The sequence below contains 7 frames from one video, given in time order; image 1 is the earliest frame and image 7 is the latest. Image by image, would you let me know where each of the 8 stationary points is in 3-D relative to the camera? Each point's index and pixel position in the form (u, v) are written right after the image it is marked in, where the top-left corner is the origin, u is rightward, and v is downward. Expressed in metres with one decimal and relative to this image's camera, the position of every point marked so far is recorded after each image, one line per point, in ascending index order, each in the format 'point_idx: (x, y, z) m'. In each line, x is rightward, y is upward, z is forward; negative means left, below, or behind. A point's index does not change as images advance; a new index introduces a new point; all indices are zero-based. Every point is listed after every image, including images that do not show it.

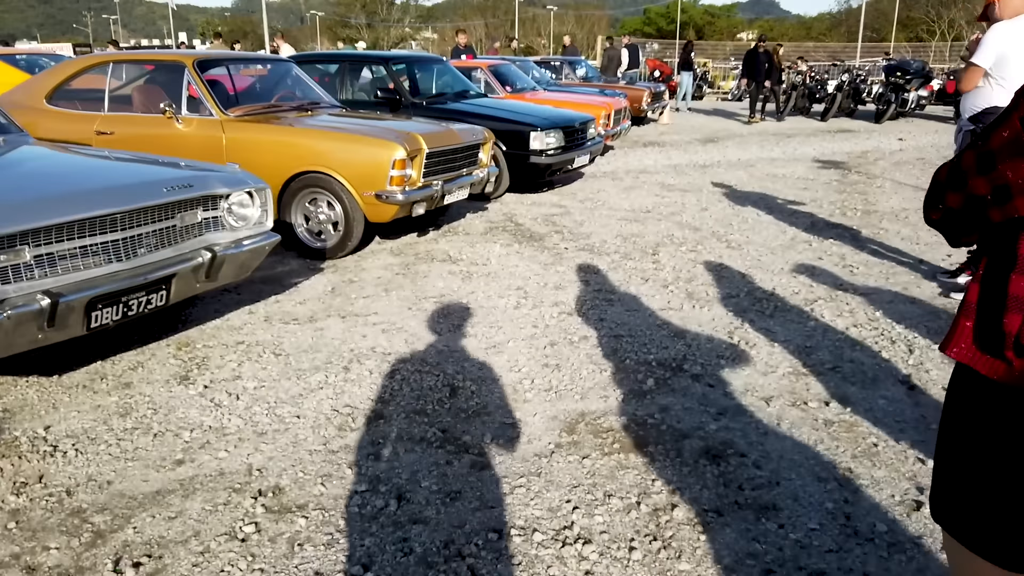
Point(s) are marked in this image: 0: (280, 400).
0: (-1.0, -0.5, +3.5) m
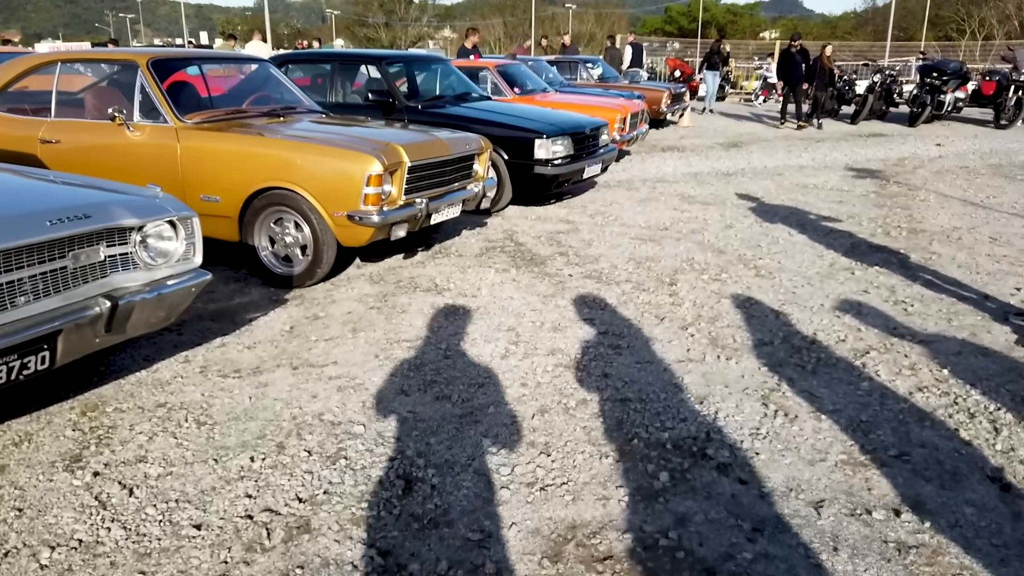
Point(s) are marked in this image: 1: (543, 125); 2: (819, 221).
0: (-1.1, -0.7, +2.7) m
1: (+0.3, +1.6, +7.8) m
2: (+3.0, +0.7, +7.6) m
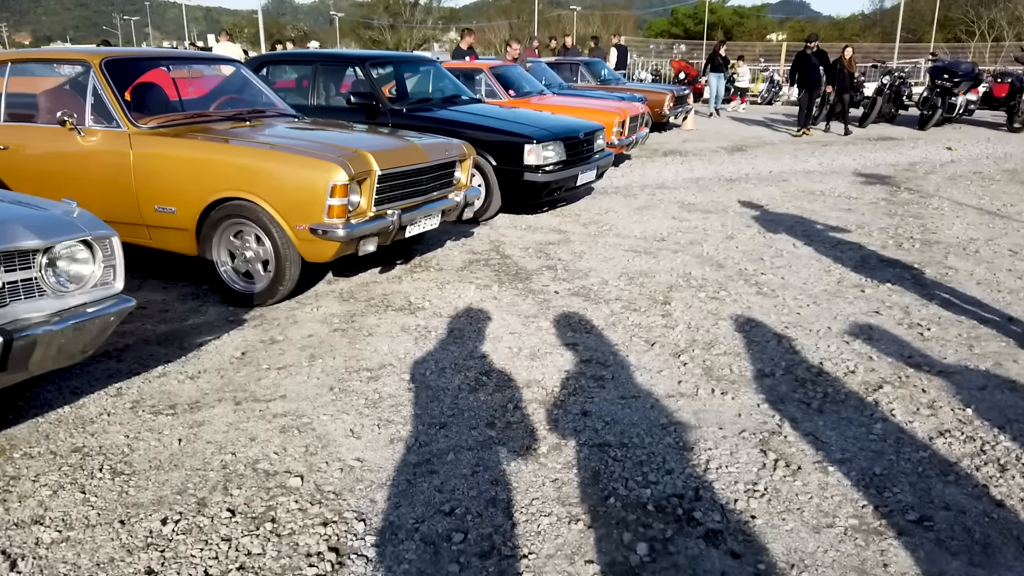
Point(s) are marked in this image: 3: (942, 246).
0: (-1.3, -0.8, +2.3) m
1: (+0.2, +1.5, +7.4) m
2: (+2.9, +0.5, +7.1) m
3: (+3.5, +0.3, +6.4) m
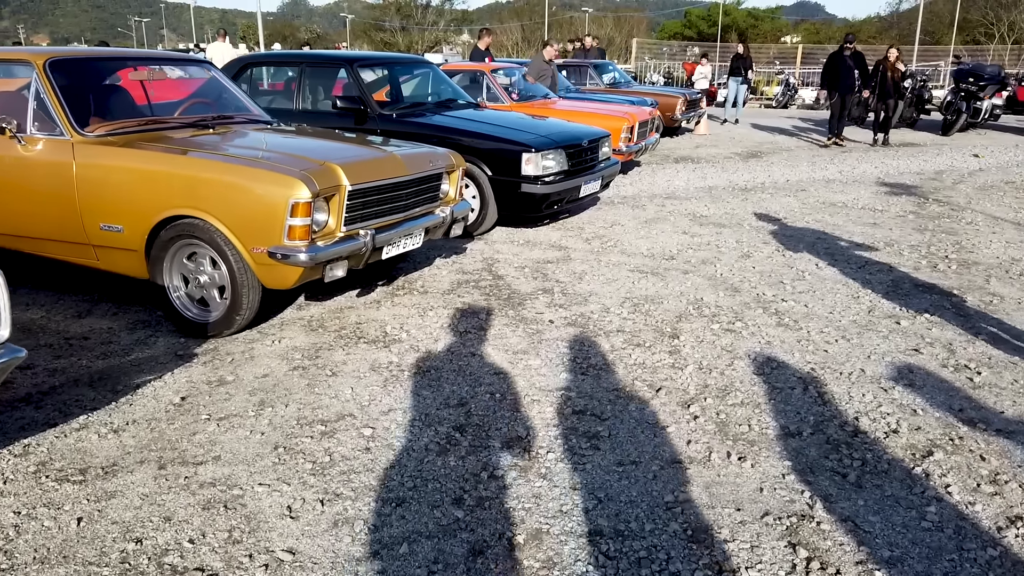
0: (-1.4, -1.0, +1.8) m
1: (+0.2, +1.3, +6.8) m
2: (+2.8, +0.3, +6.5) m
3: (+3.5, +0.1, +5.8) m
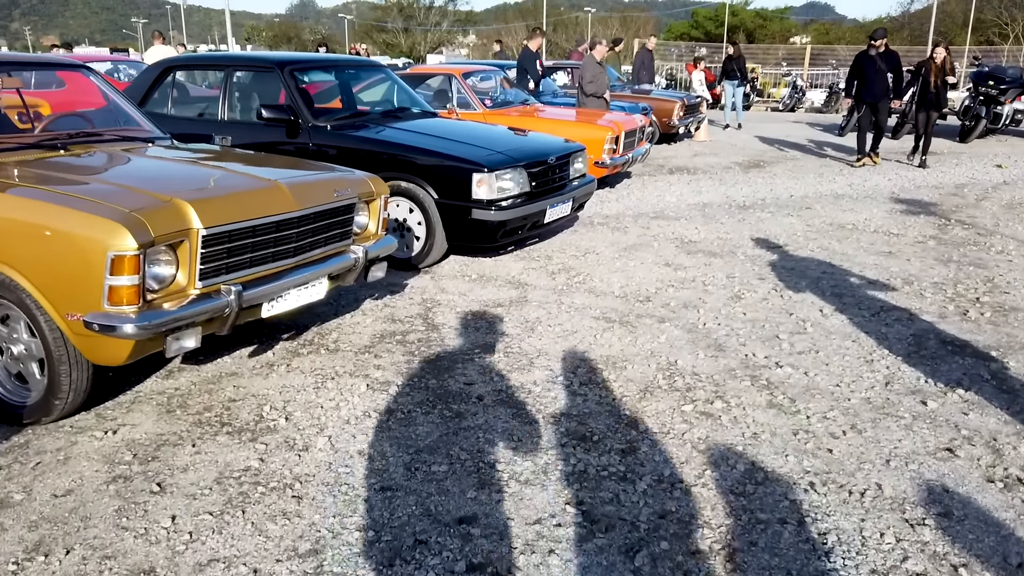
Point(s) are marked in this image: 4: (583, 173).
0: (-1.8, -1.3, +0.8) m
1: (-0.2, +1.0, +5.8) m
2: (+2.5, 0.0, +5.5) m
3: (+3.1, -0.2, +4.8) m
4: (+0.6, +1.0, +6.9) m
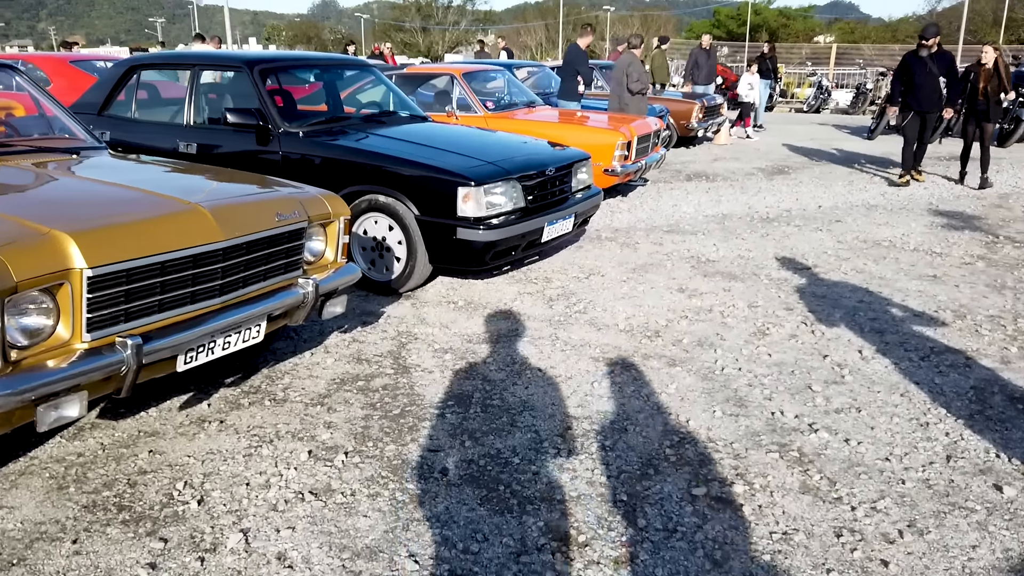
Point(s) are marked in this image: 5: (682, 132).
0: (-2.0, -1.5, +0.1) m
1: (-0.2, +0.8, +5.1) m
2: (+2.4, -0.2, +4.8) m
3: (+3.0, -0.4, +4.0) m
4: (+0.6, +0.8, +6.2) m
5: (+2.8, +2.6, +12.9) m
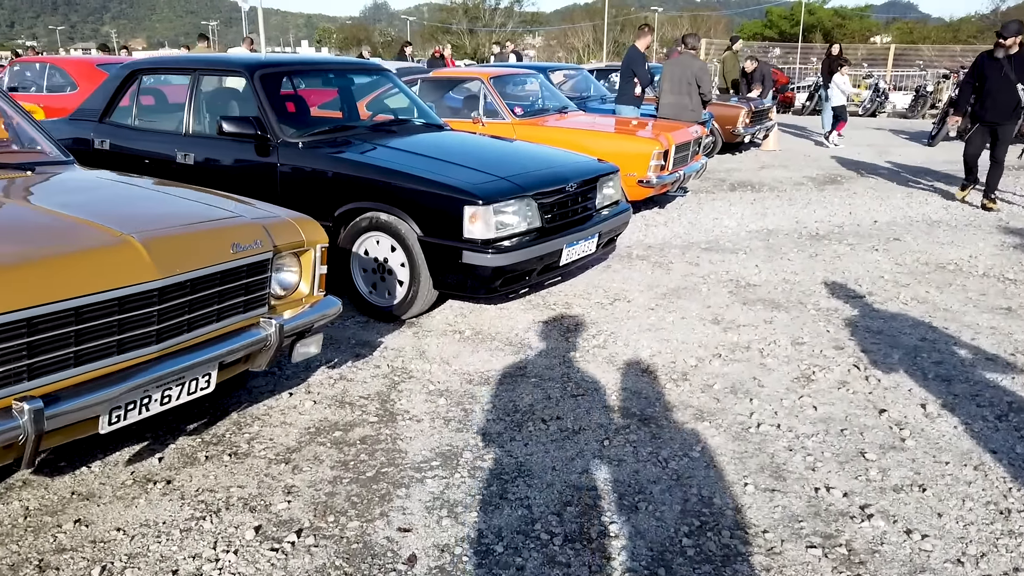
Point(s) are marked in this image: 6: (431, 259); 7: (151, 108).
0: (-2.2, -1.6, -0.3) m
1: (-0.1, +0.6, +4.6) m
2: (+2.4, -0.4, +4.1) m
3: (+3.0, -0.6, +3.3) m
4: (+0.7, +0.6, +5.6) m
5: (+3.4, +2.3, +12.2) m
6: (-0.5, +0.2, +4.7) m
7: (-2.7, +1.4, +5.9) m
